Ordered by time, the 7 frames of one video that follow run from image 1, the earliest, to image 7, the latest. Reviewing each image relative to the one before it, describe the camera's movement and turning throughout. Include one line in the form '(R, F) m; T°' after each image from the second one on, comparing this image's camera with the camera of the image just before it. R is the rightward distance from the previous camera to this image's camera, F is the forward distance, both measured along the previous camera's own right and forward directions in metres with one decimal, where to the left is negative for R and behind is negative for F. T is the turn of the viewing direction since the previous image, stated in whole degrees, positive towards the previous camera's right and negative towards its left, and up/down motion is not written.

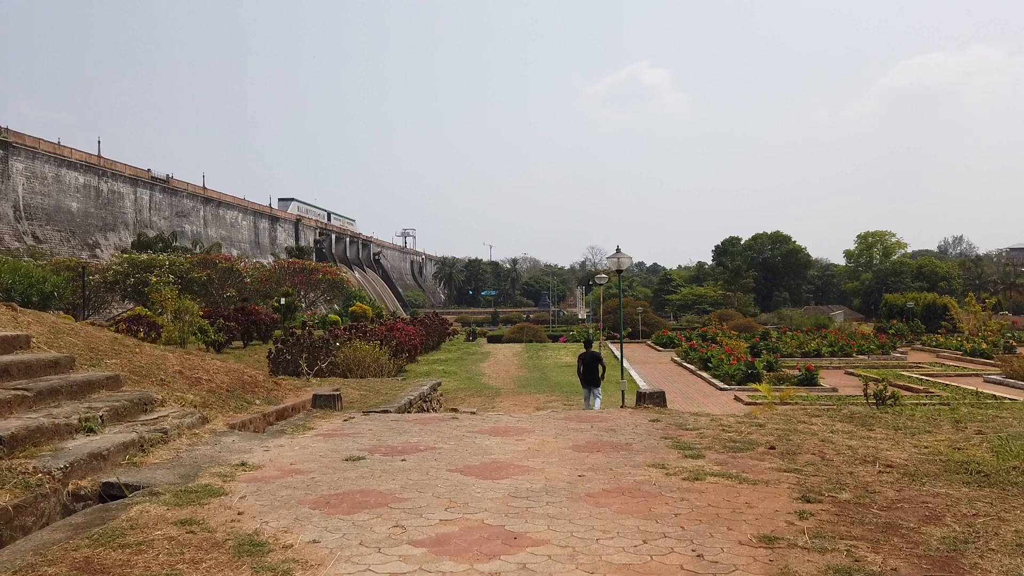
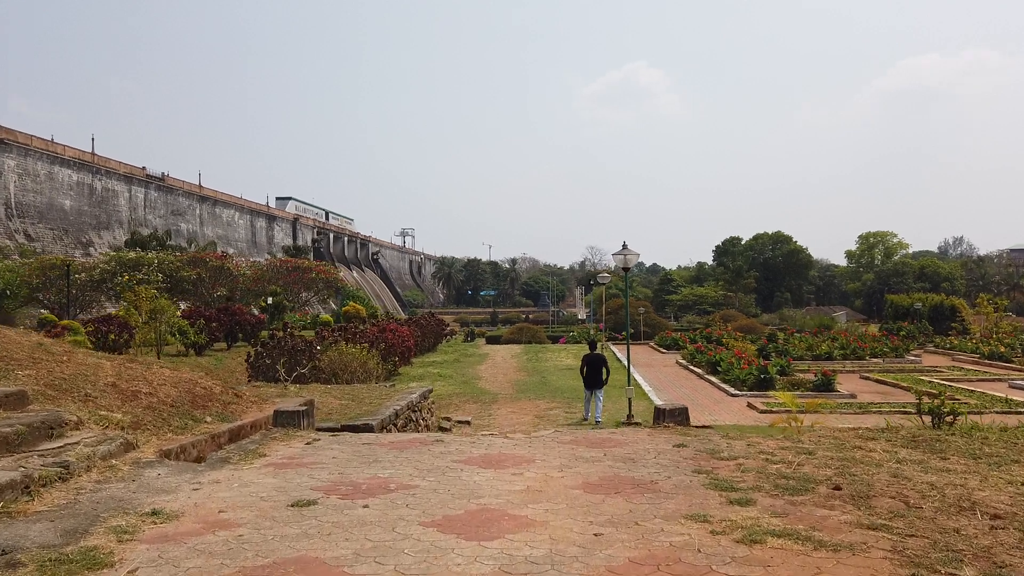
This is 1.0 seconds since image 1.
(0.0, +0.8) m; 0°
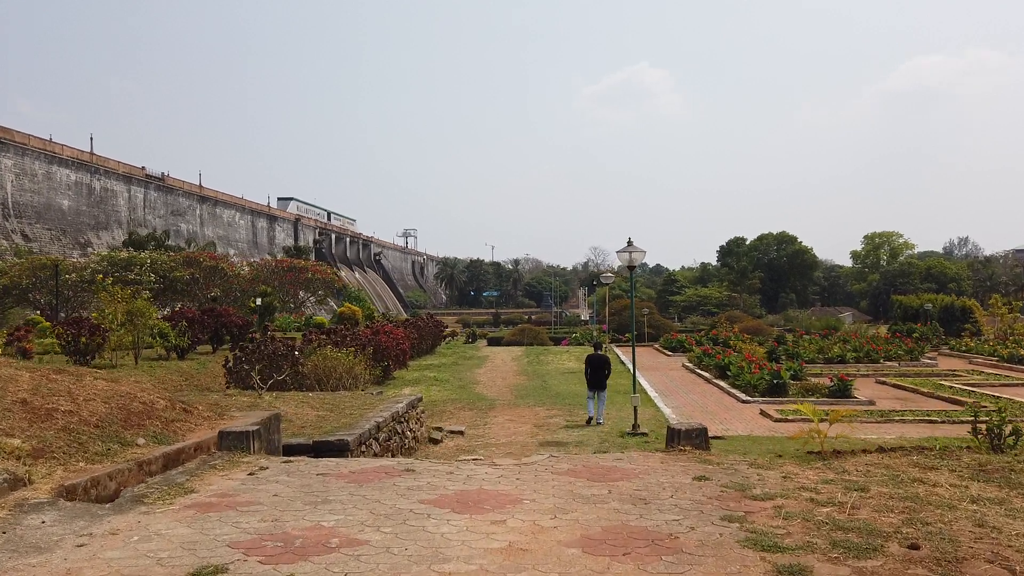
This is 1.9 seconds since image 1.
(+0.1, +0.7) m; 0°
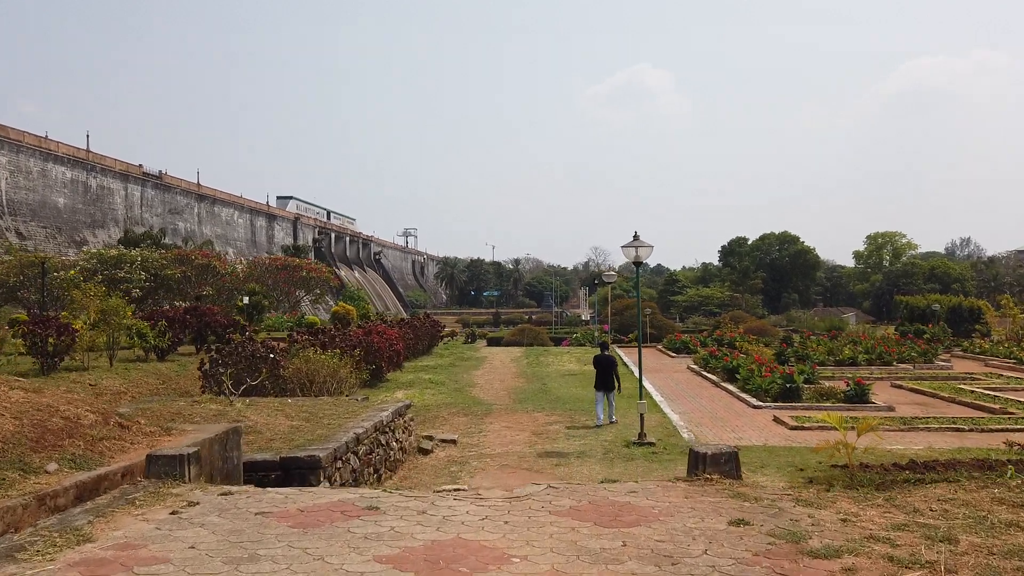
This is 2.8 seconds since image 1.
(0.0, +0.6) m; 0°
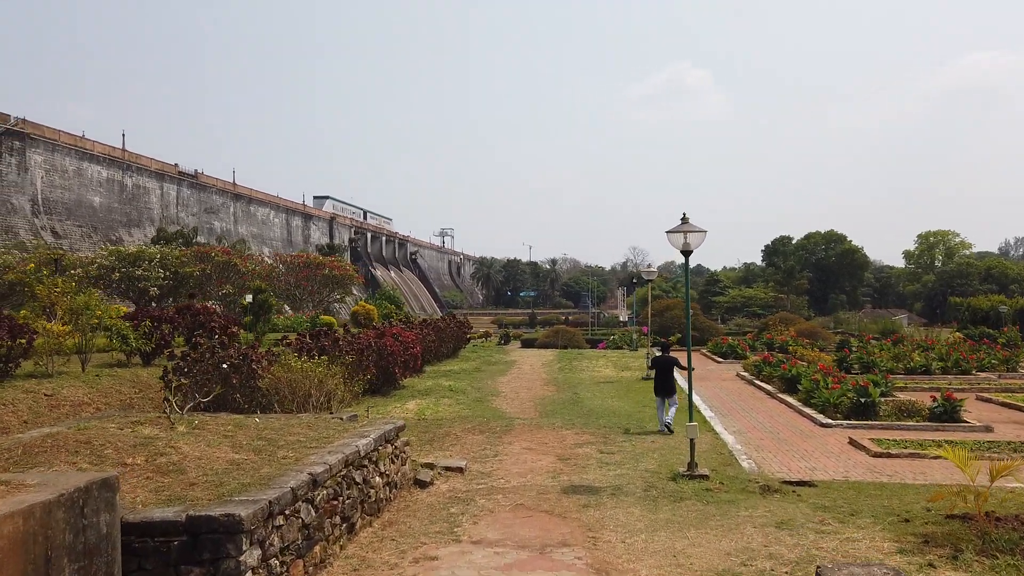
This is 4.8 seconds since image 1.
(+0.2, +1.5) m; -3°
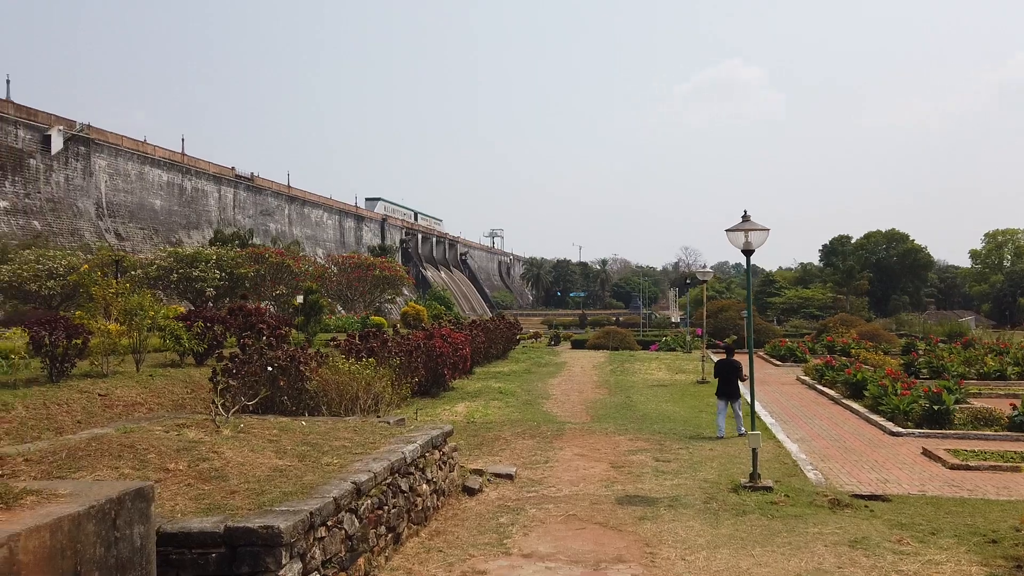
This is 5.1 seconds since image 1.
(0.0, +0.3) m; -4°
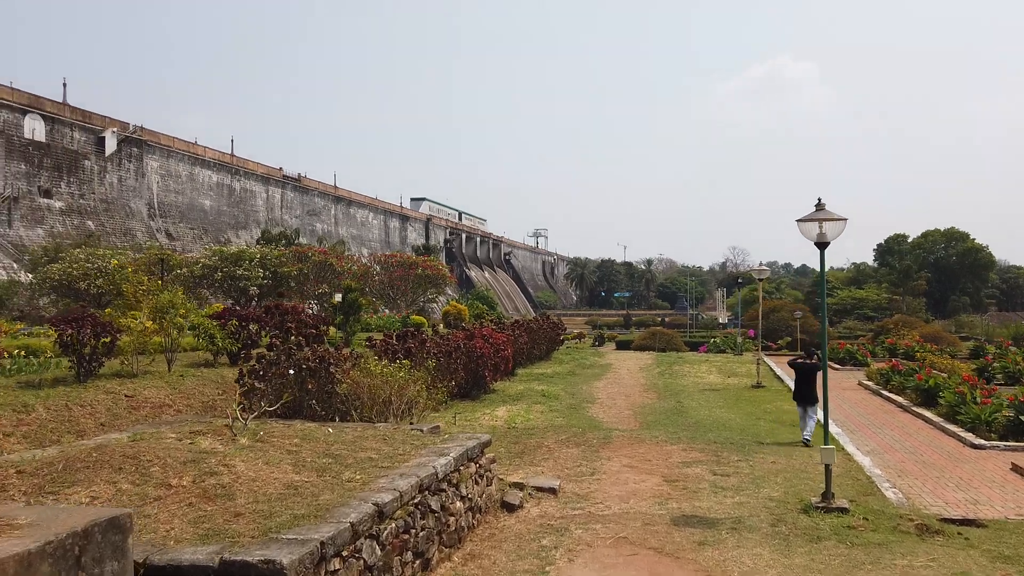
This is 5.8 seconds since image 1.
(0.0, +0.5) m; -4°
